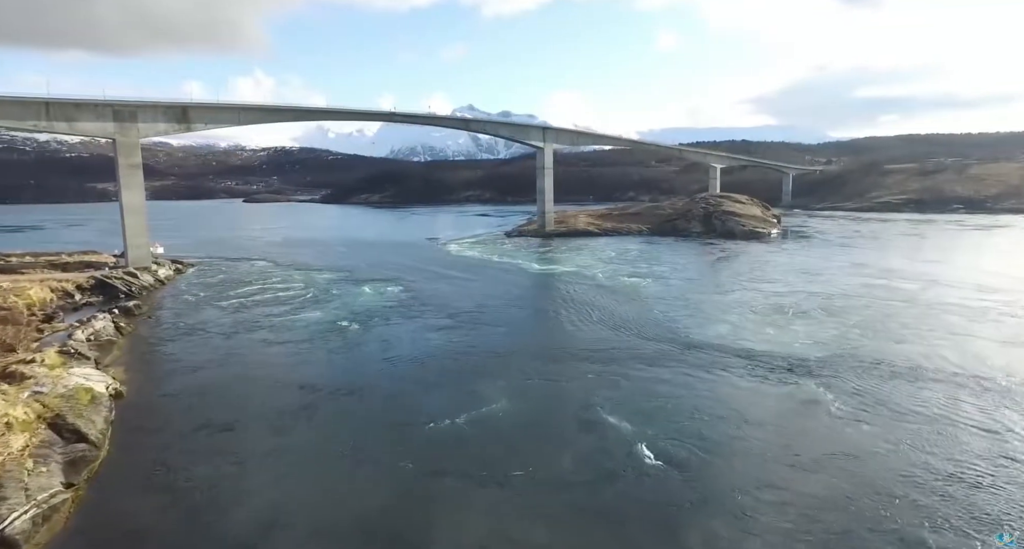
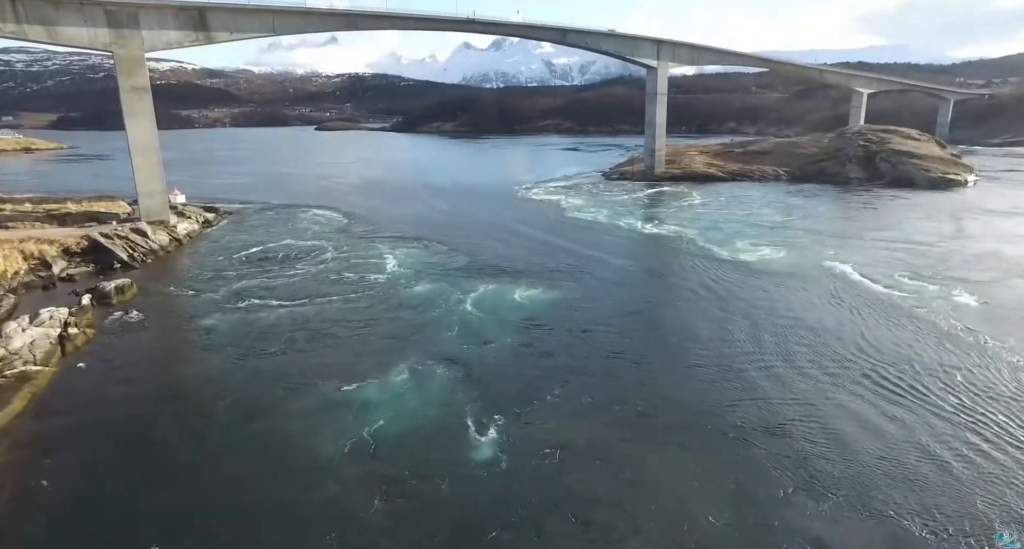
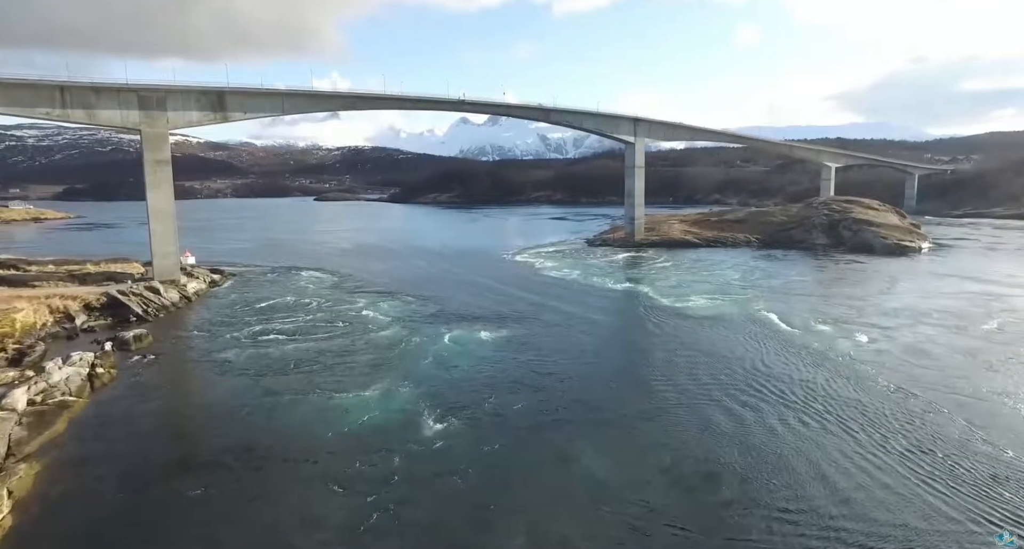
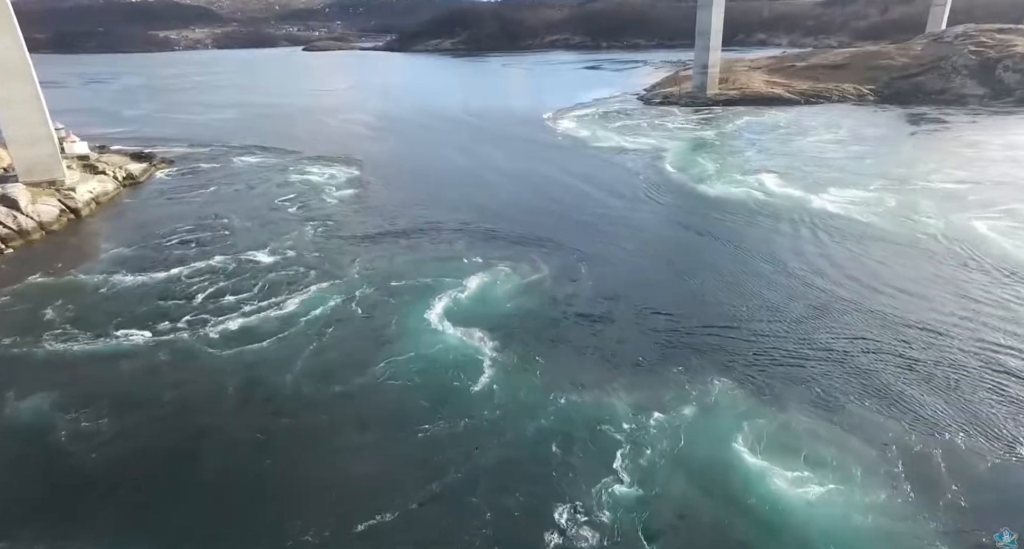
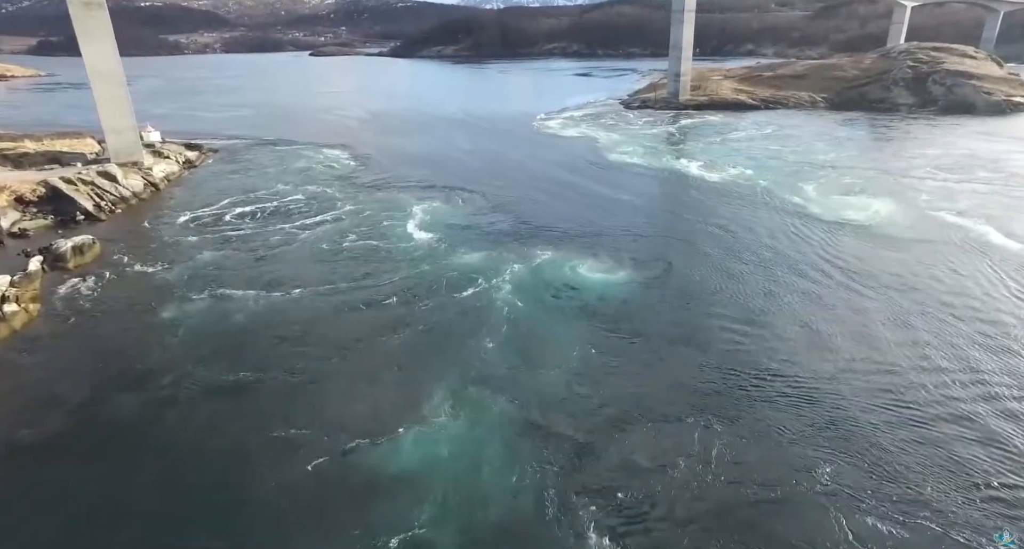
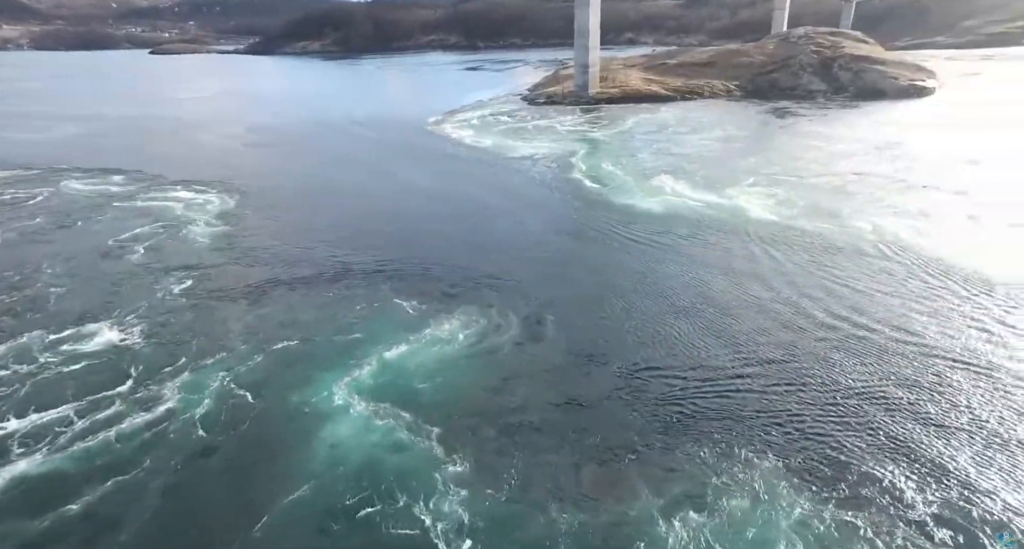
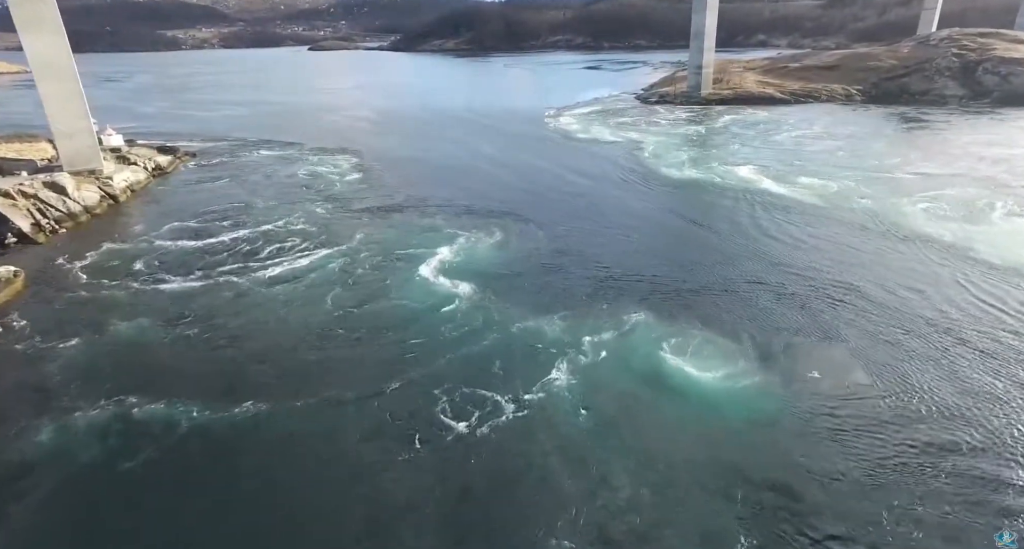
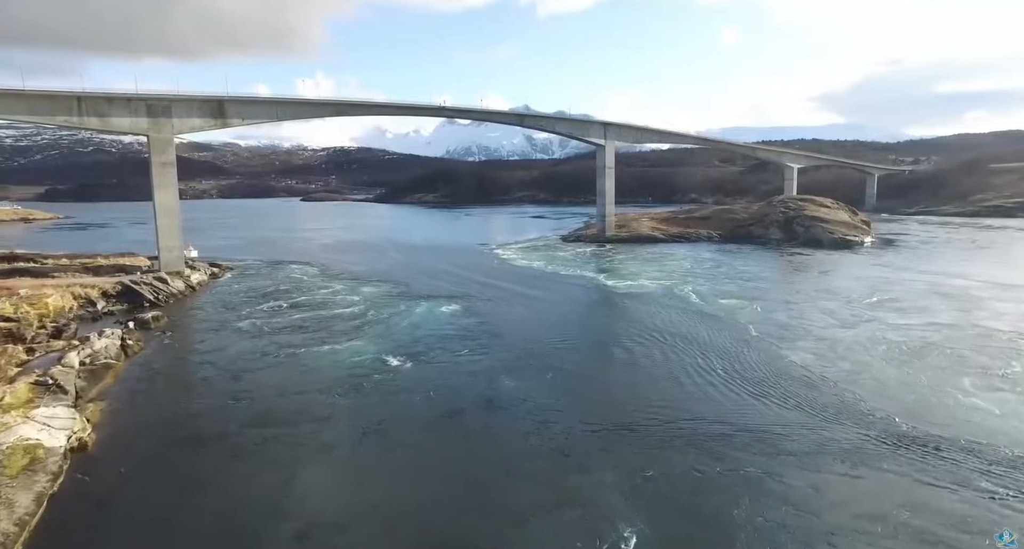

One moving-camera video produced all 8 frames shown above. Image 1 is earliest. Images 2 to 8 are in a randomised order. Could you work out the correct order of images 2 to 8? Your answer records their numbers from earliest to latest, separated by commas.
8, 3, 2, 5, 7, 4, 6
